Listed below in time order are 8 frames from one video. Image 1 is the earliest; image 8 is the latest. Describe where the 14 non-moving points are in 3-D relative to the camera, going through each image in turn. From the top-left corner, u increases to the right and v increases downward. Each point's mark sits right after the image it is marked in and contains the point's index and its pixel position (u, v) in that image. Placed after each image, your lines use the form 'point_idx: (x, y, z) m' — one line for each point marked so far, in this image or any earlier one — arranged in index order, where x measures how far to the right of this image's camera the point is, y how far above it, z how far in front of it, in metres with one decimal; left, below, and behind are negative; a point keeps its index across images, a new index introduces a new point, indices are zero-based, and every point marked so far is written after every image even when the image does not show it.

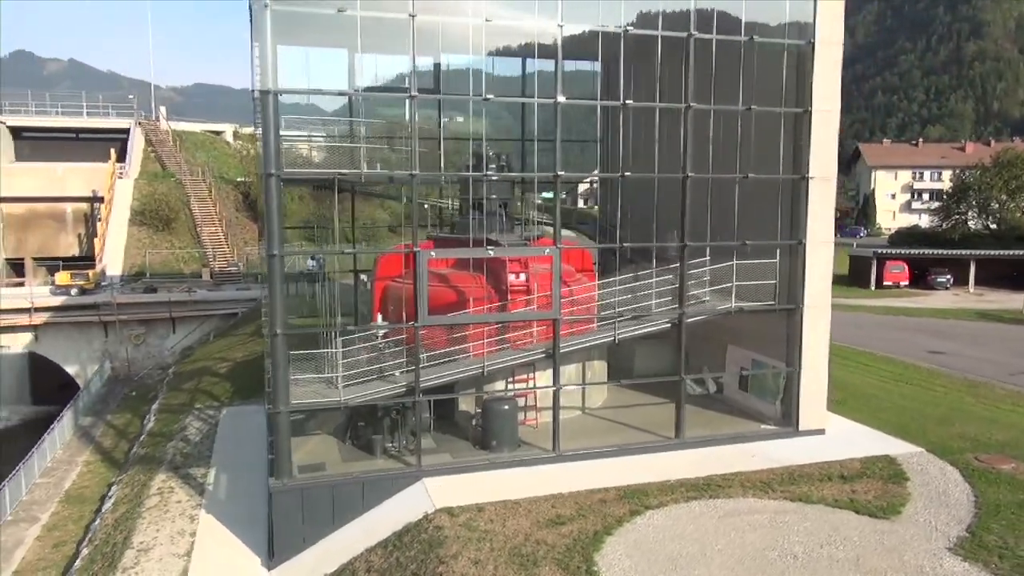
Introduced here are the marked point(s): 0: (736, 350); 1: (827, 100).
0: (+3.8, -1.1, +16.2) m
1: (+4.6, +2.8, +14.2) m
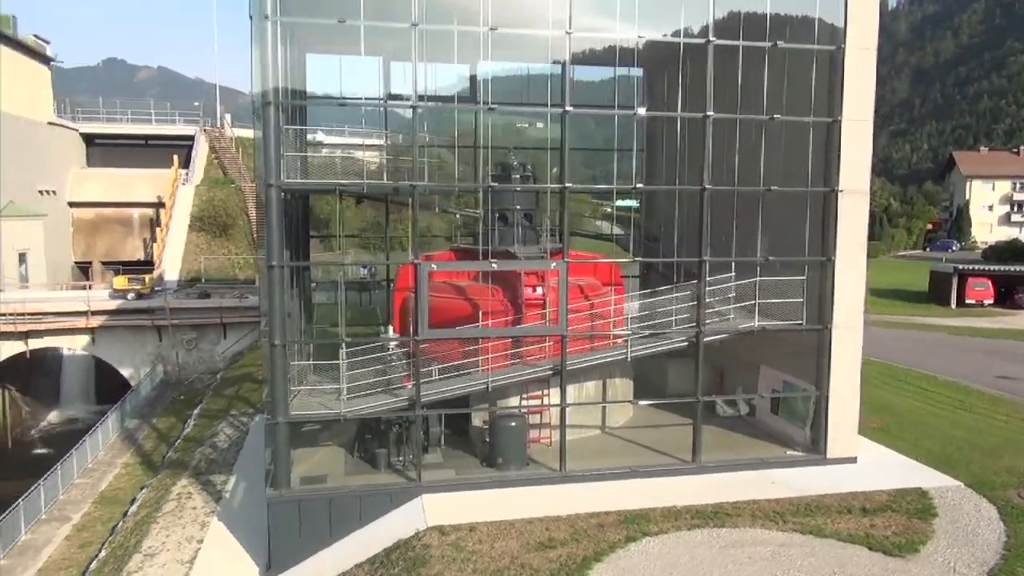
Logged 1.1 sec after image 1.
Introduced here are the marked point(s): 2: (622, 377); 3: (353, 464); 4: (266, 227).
0: (+4.1, -1.4, +15.5) m
1: (+4.8, +2.5, +13.5) m
2: (+1.7, -1.5, +15.5) m
3: (-2.2, -2.5, +13.6) m
4: (-3.1, +0.8, +12.2) m
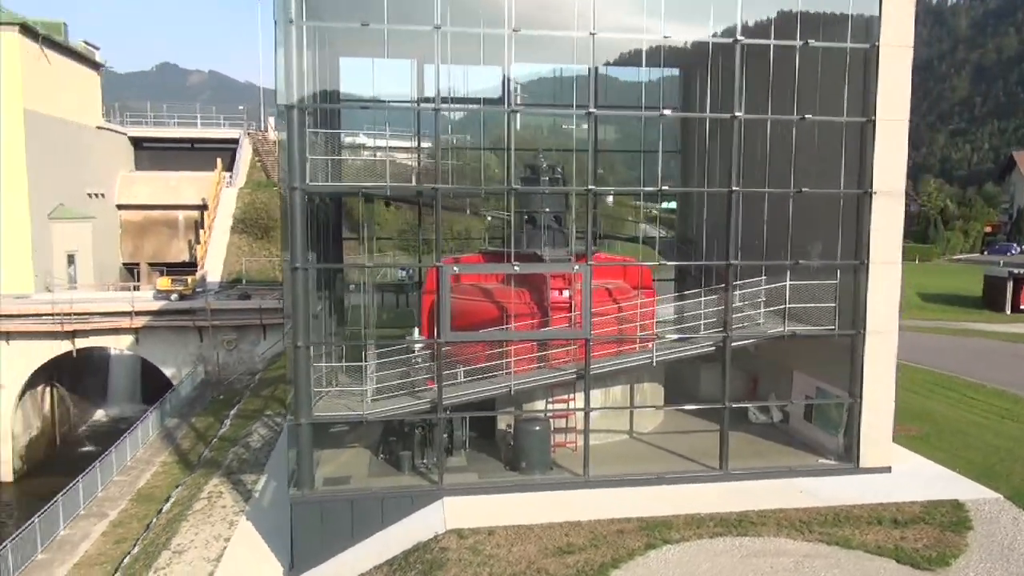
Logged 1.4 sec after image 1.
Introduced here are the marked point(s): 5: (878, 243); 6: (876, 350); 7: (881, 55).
0: (+4.5, -1.4, +15.2) m
1: (+5.2, +2.4, +13.1) m
2: (+2.2, -1.5, +15.4) m
3: (-1.9, -2.5, +13.6) m
4: (-2.8, +0.8, +12.3) m
5: (+5.0, +0.6, +13.3) m
6: (+5.1, -0.9, +13.5) m
7: (+5.0, +3.1, +13.1) m
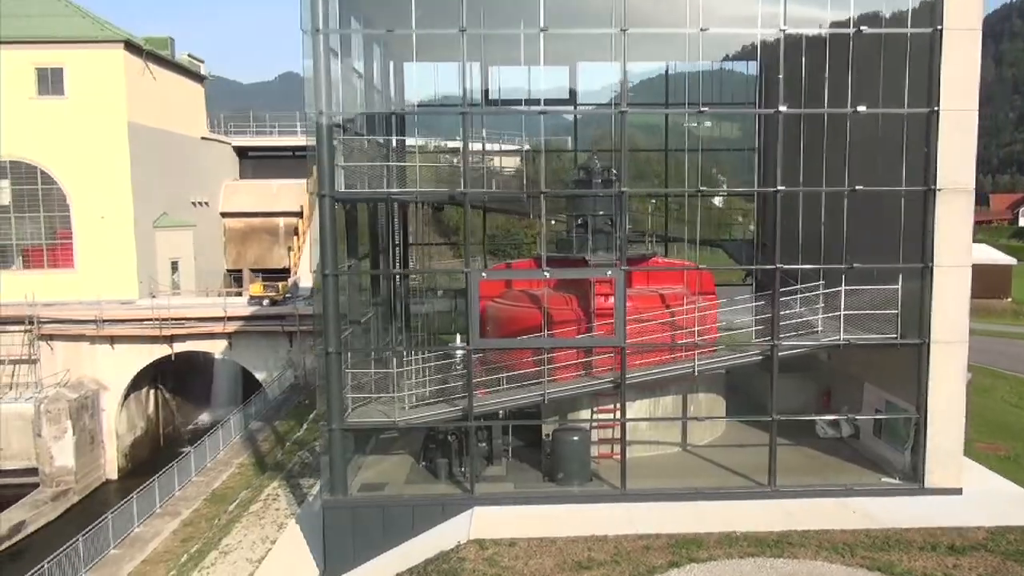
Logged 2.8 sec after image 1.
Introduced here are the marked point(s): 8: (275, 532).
0: (+5.2, -1.5, +14.2) m
1: (+5.6, +2.4, +12.1) m
2: (+2.9, -1.6, +14.7) m
3: (-1.3, -2.6, +13.5) m
4: (-2.4, +0.7, +12.3) m
5: (+5.5, +0.6, +12.3) m
6: (+5.5, -1.0, +12.5) m
7: (+5.4, +3.1, +12.1) m
8: (-3.5, -3.6, +14.4) m
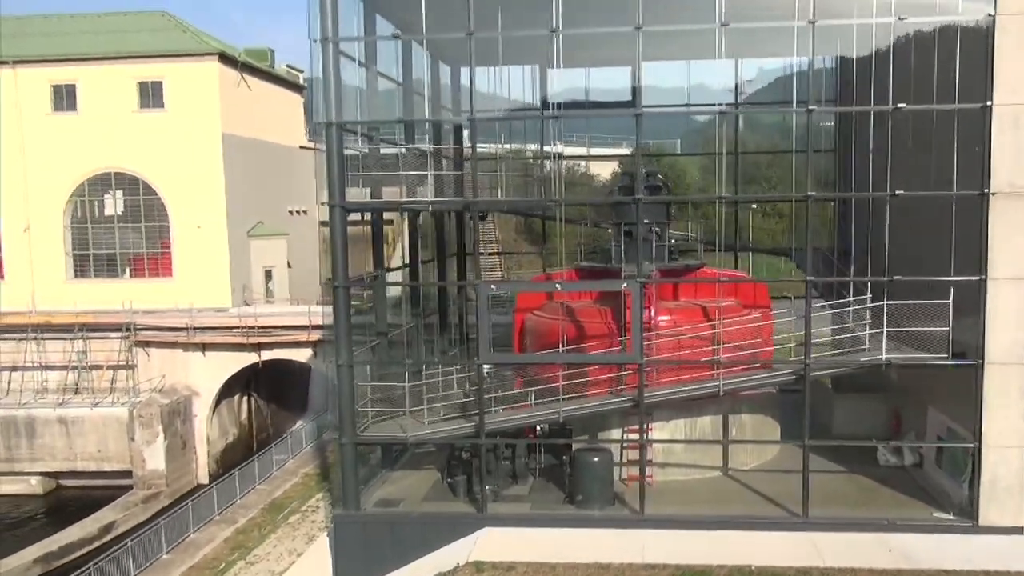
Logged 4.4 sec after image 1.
0: (+5.6, -1.7, +12.9) m
1: (+5.7, +2.2, +10.8) m
2: (+3.4, -1.8, +13.7) m
3: (-1.0, -2.7, +13.2) m
4: (-2.3, +0.5, +12.2) m
5: (+5.5, +0.4, +11.0) m
6: (+5.6, -1.1, +11.2) m
7: (+5.5, +2.9, +10.9) m
8: (-3.1, -3.8, +14.3) m
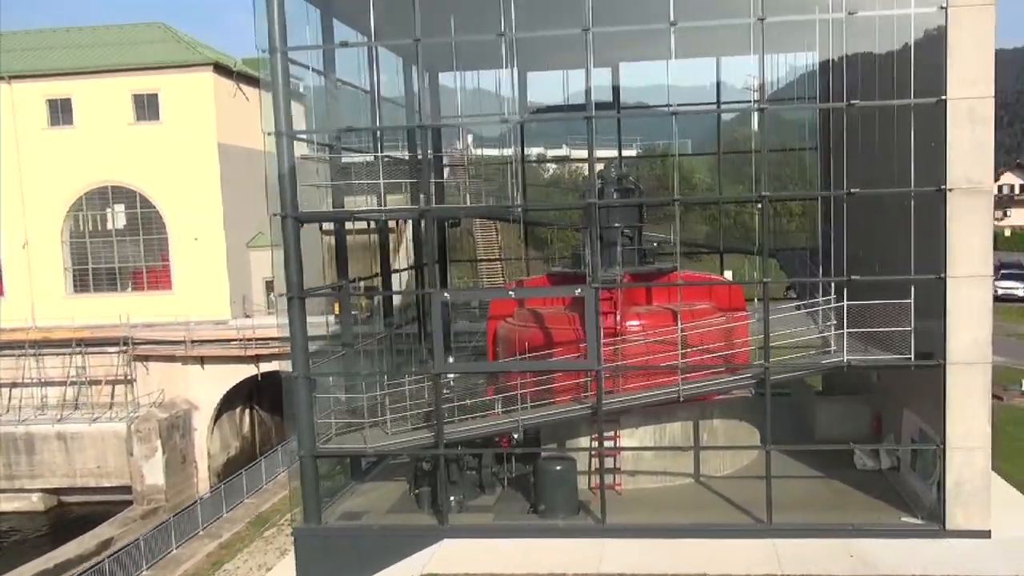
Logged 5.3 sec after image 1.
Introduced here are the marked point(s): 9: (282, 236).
0: (+5.1, -1.7, +12.6) m
1: (+5.0, +2.2, +10.5) m
2: (+2.9, -1.8, +13.5) m
3: (-1.5, -2.9, +13.0) m
4: (-2.8, +0.4, +12.1) m
5: (+5.0, +0.4, +10.7) m
6: (+5.1, -1.1, +10.9) m
7: (+4.9, +2.9, +10.6) m
8: (-3.4, -3.9, +14.3) m
9: (-2.8, +0.7, +12.1) m
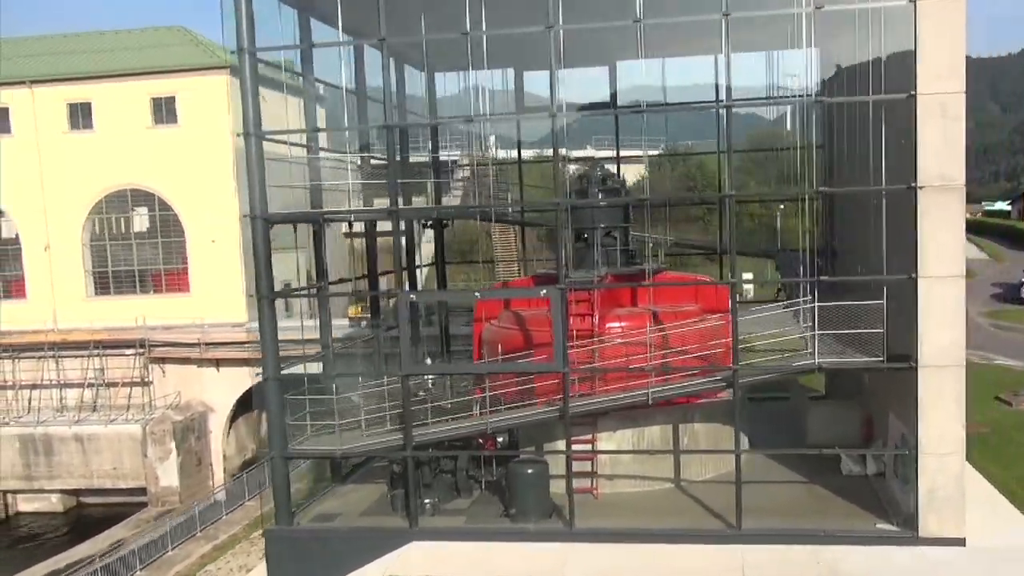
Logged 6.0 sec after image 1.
0: (+4.8, -1.7, +12.3) m
1: (+4.6, +2.2, +10.2) m
2: (+2.6, -1.8, +13.2) m
3: (-1.8, -2.9, +13.0) m
4: (-3.2, +0.4, +12.1) m
5: (+4.5, +0.4, +10.4) m
6: (+4.7, -1.1, +10.5) m
7: (+4.4, +2.9, +10.3) m
8: (-3.7, -4.0, +14.3) m
9: (-3.2, +0.6, +12.1) m
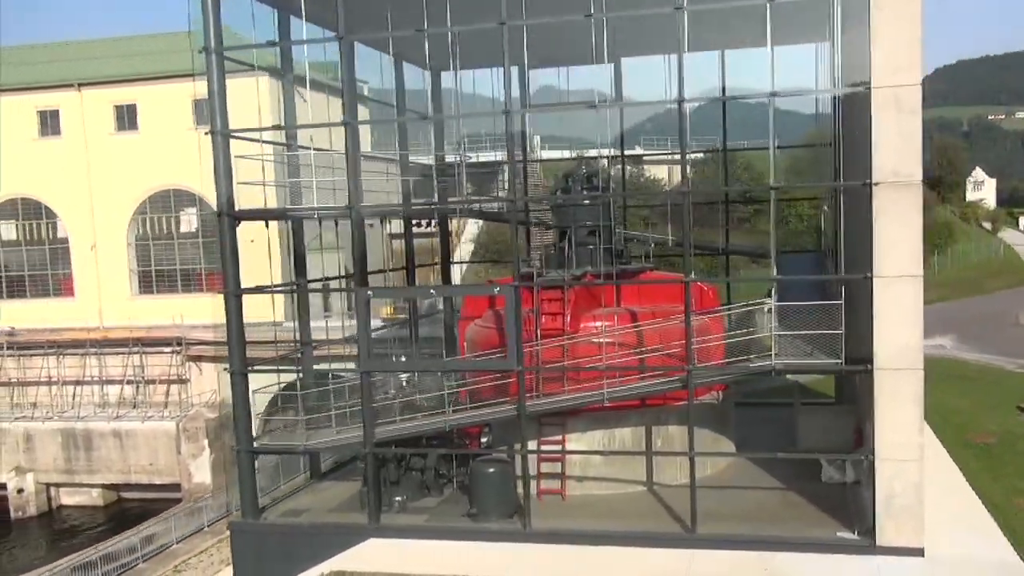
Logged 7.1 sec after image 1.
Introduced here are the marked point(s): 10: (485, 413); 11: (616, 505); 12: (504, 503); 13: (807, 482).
0: (+4.3, -1.7, +11.8) m
1: (+4.0, +2.2, +9.8) m
2: (+2.2, -1.8, +13.0) m
3: (-2.2, -2.8, +13.1) m
4: (-3.6, +0.4, +12.3) m
5: (+3.9, +0.4, +10.0) m
6: (+4.1, -1.1, +10.1) m
7: (+3.8, +3.0, +9.9) m
8: (-4.0, -3.9, +14.5) m
9: (-3.7, +0.7, +12.3) m
10: (-0.2, -1.7, +12.7) m
11: (+1.3, -2.7, +12.2) m
12: (-0.1, -2.6, +11.9) m
13: (+3.8, -2.5, +12.6) m
